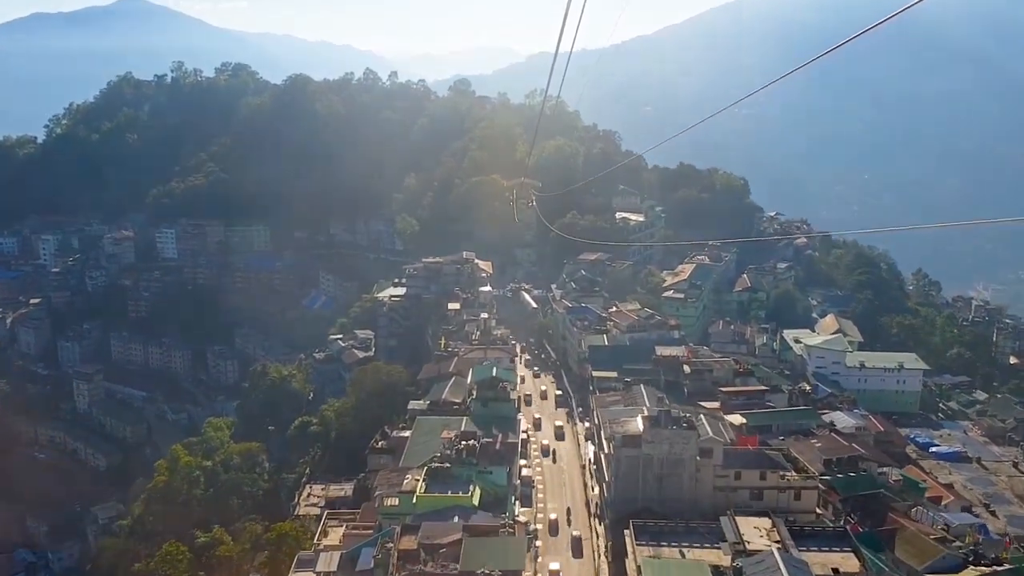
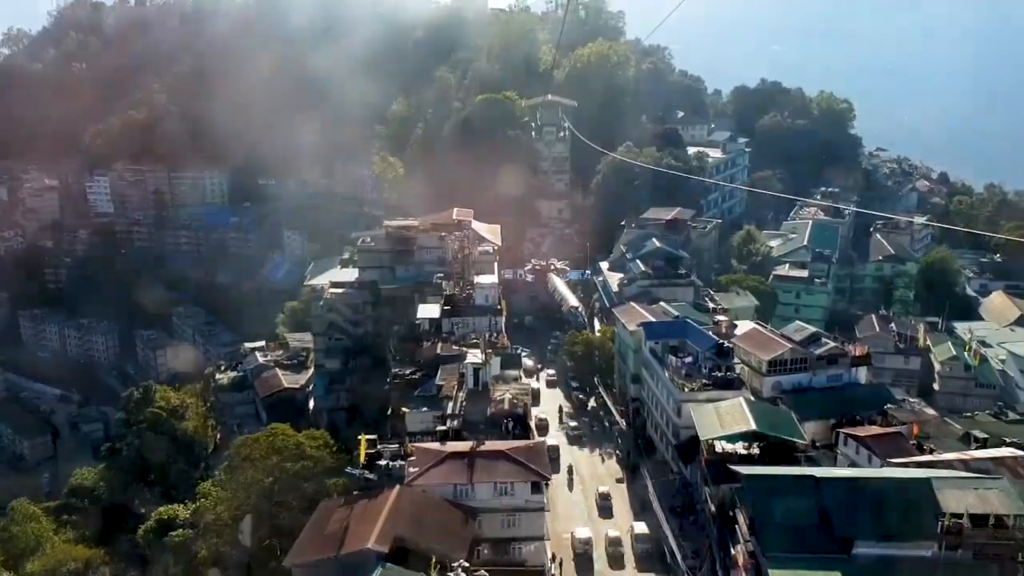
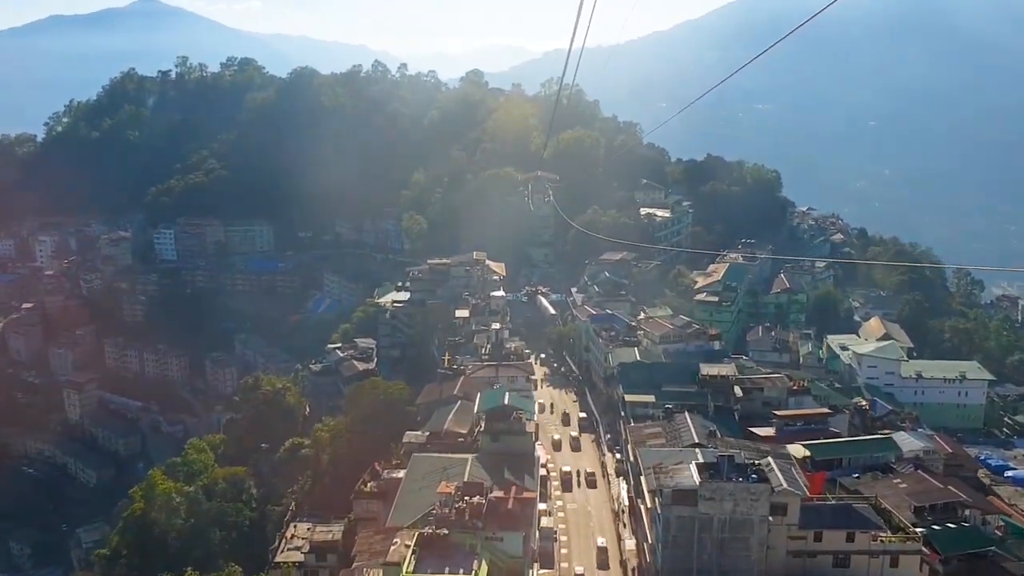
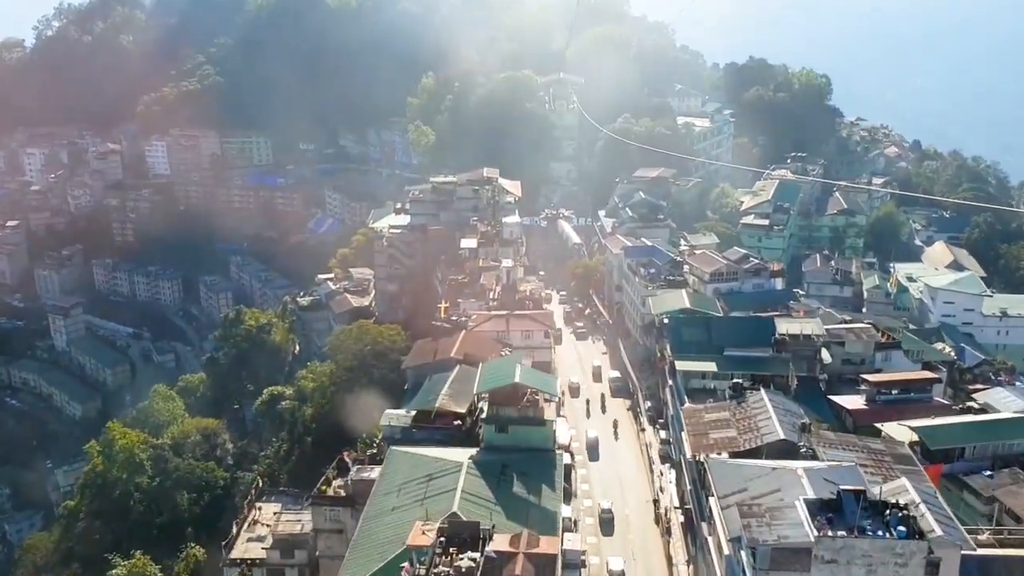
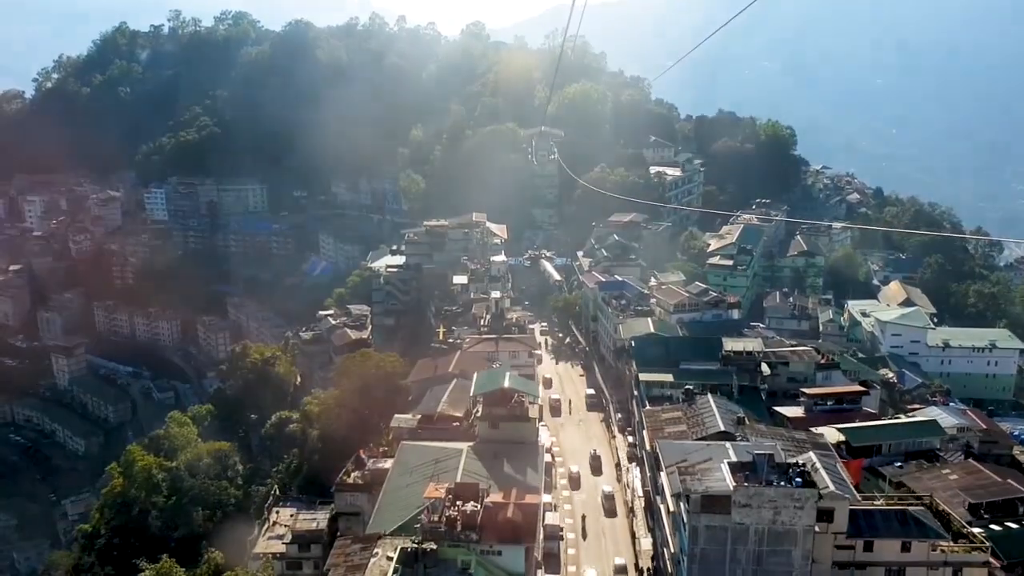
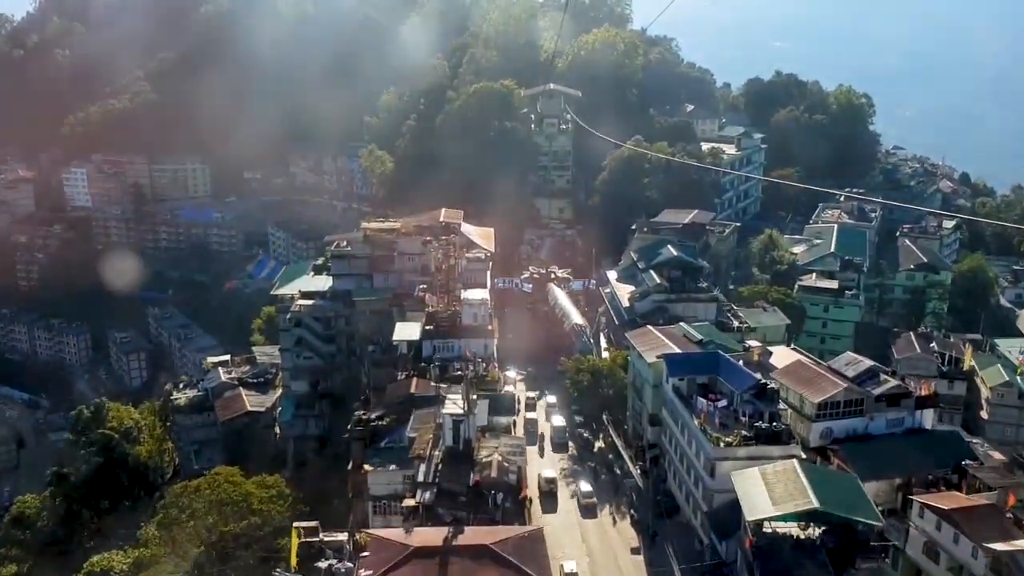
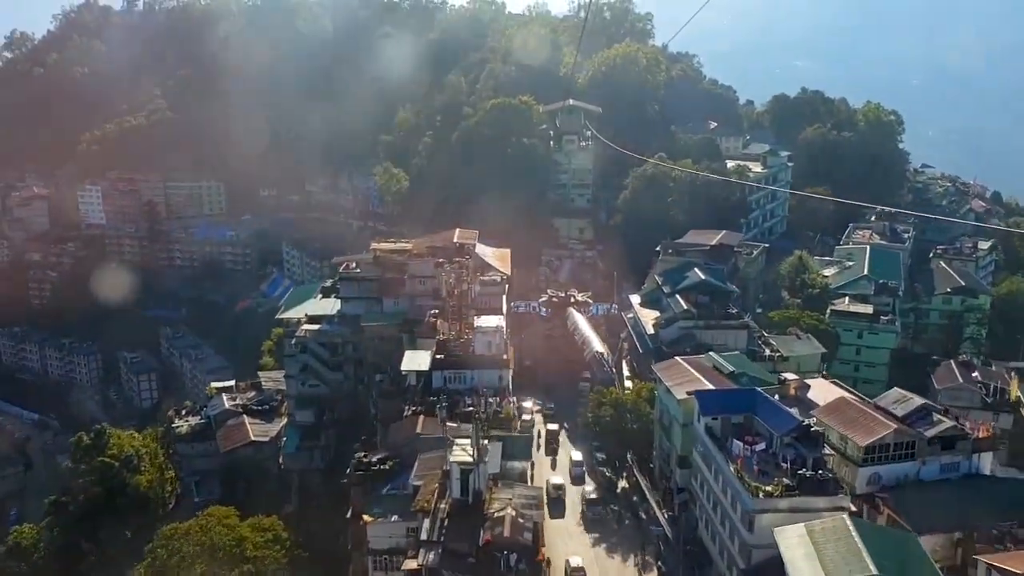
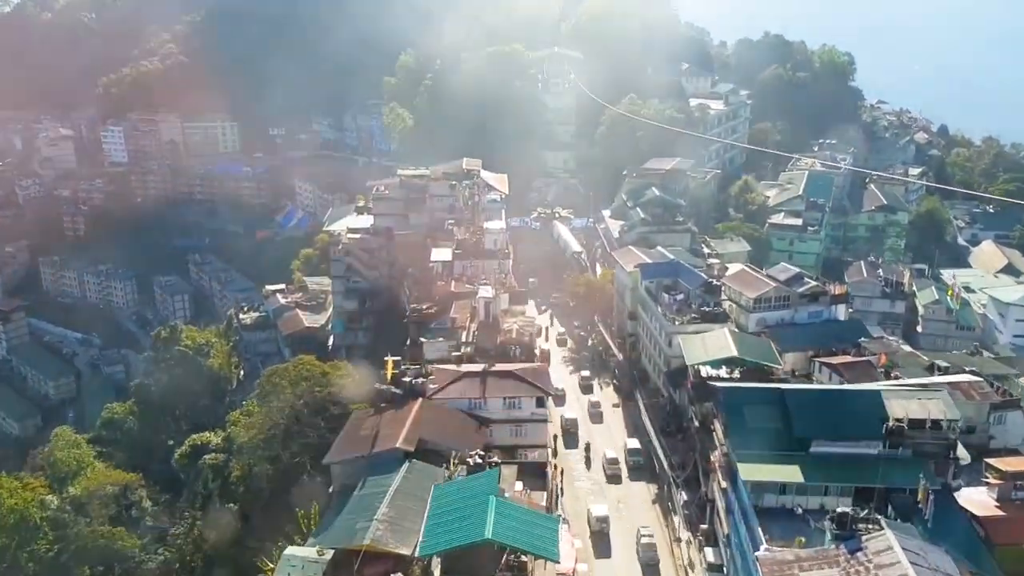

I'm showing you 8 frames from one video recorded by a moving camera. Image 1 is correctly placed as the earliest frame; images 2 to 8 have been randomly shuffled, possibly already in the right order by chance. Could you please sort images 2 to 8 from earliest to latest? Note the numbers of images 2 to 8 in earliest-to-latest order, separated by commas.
3, 5, 4, 8, 2, 6, 7
